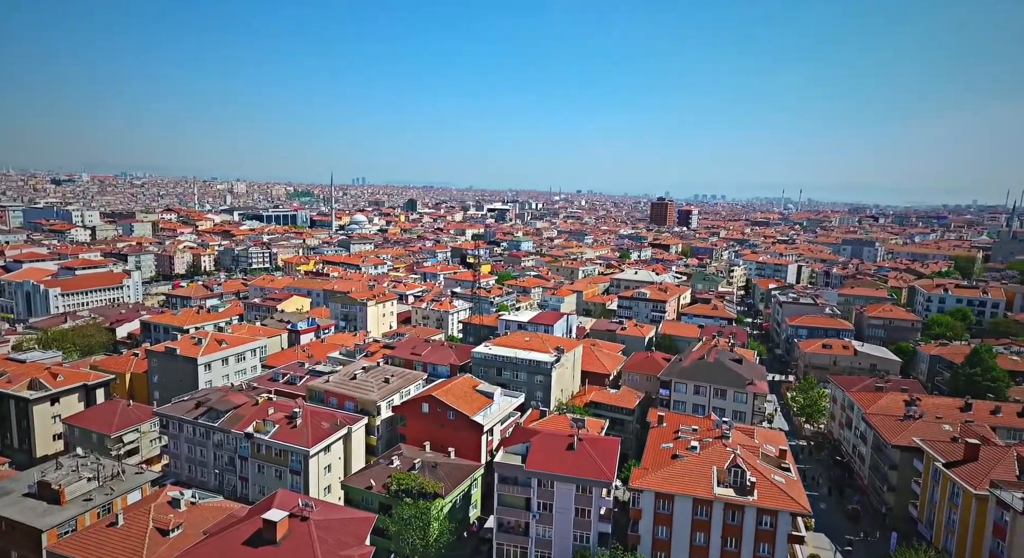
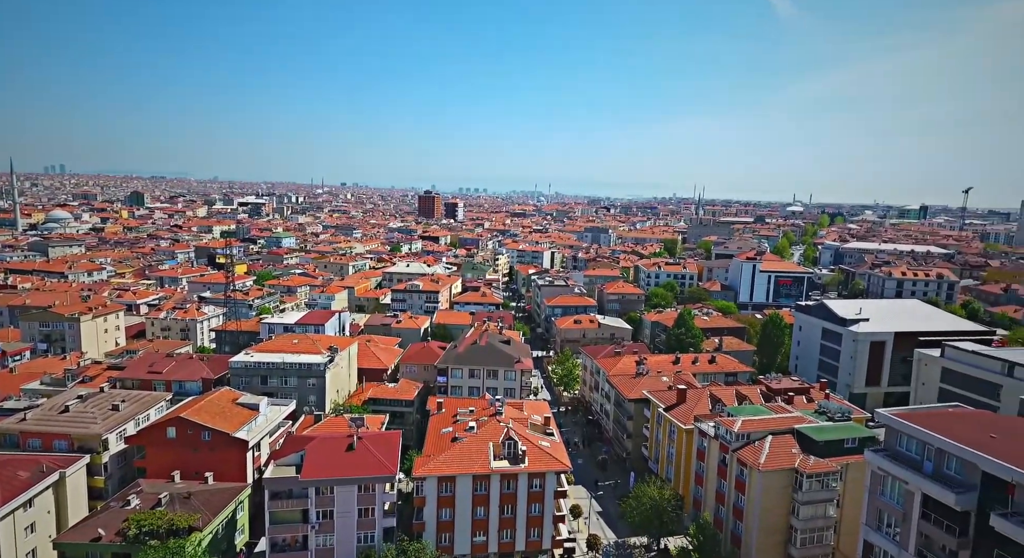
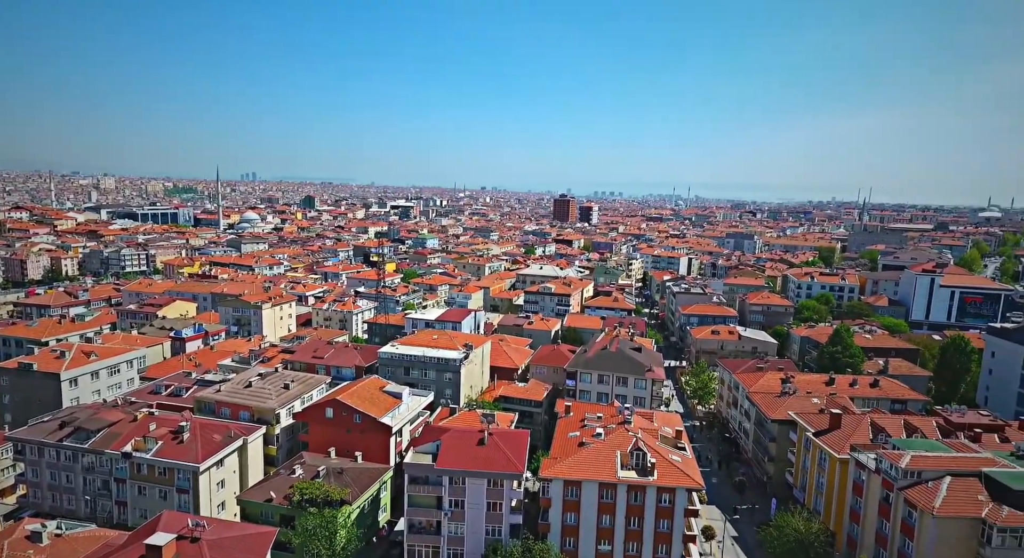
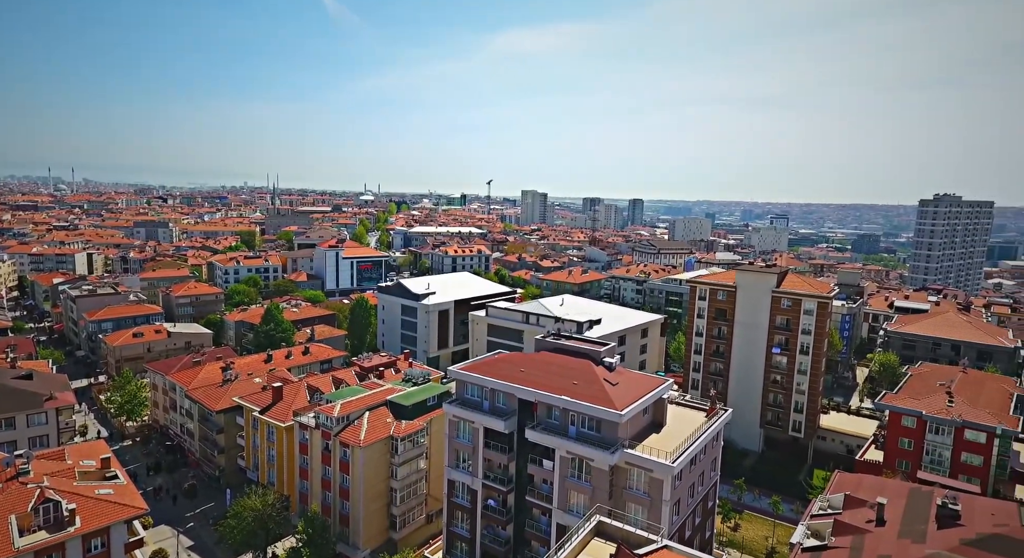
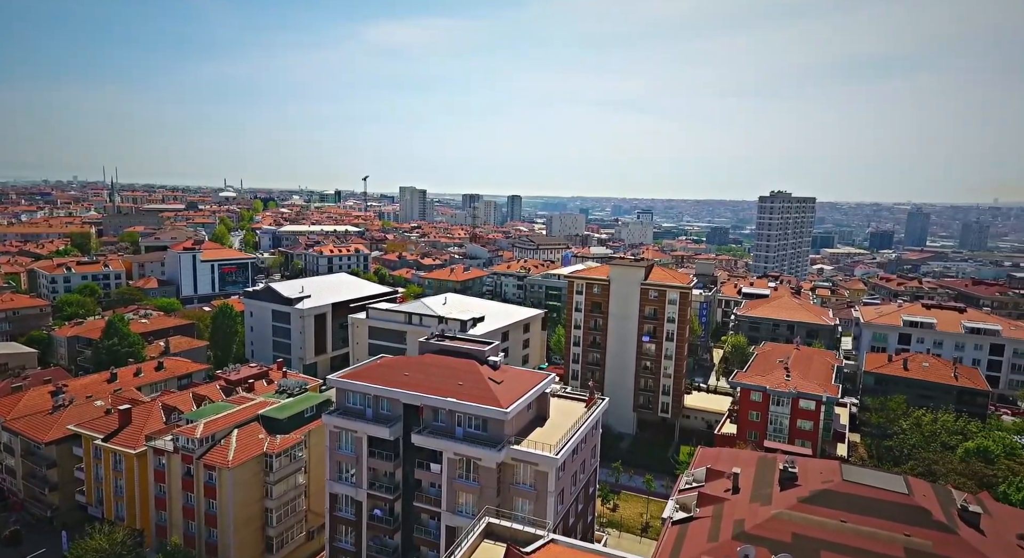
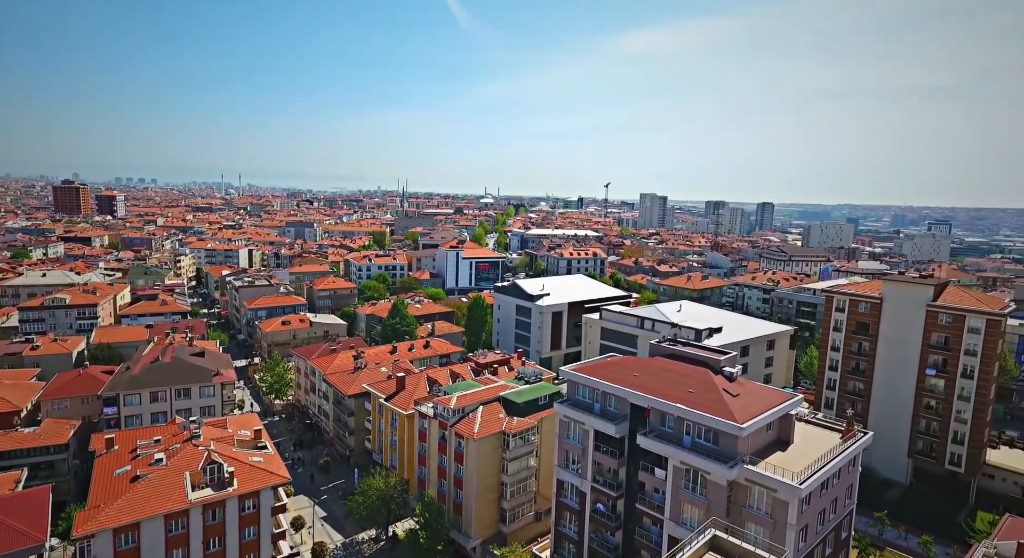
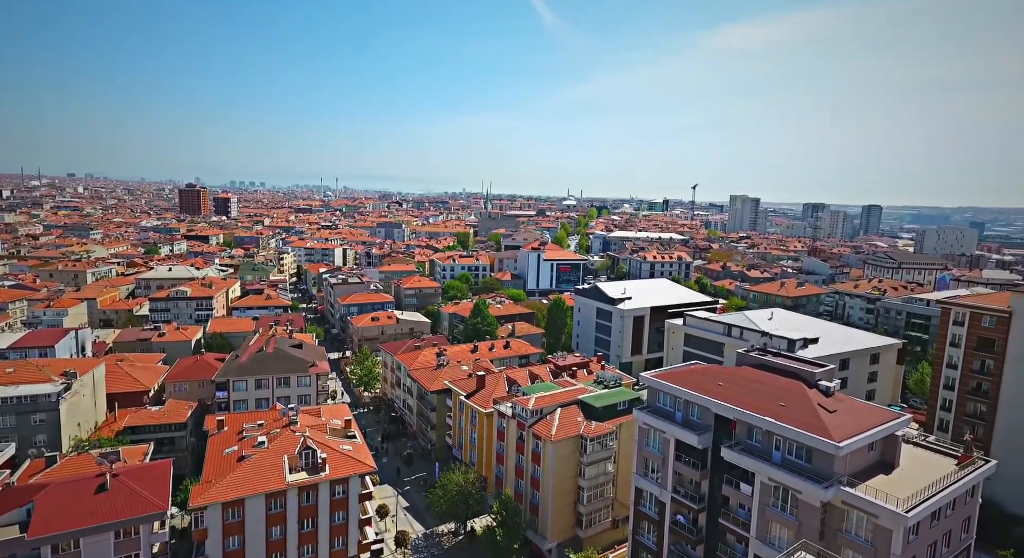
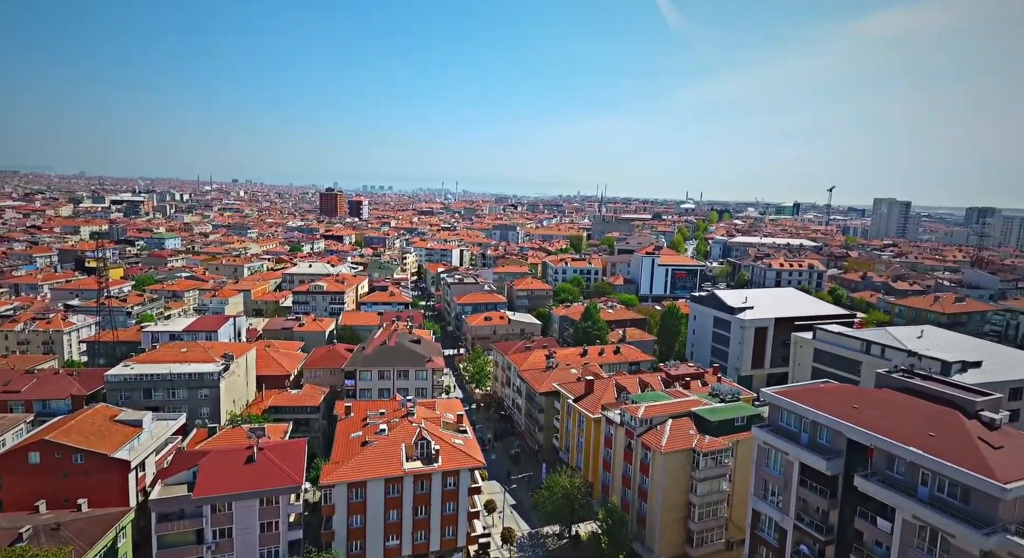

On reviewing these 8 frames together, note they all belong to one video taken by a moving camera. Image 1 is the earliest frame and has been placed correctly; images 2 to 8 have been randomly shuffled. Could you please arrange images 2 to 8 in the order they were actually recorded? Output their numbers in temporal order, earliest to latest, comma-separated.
3, 2, 8, 7, 6, 4, 5
